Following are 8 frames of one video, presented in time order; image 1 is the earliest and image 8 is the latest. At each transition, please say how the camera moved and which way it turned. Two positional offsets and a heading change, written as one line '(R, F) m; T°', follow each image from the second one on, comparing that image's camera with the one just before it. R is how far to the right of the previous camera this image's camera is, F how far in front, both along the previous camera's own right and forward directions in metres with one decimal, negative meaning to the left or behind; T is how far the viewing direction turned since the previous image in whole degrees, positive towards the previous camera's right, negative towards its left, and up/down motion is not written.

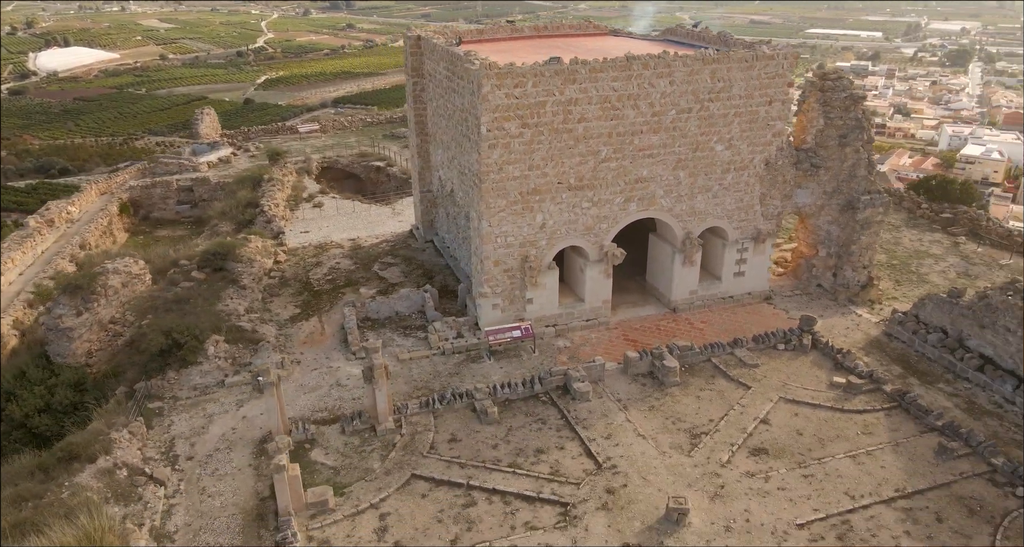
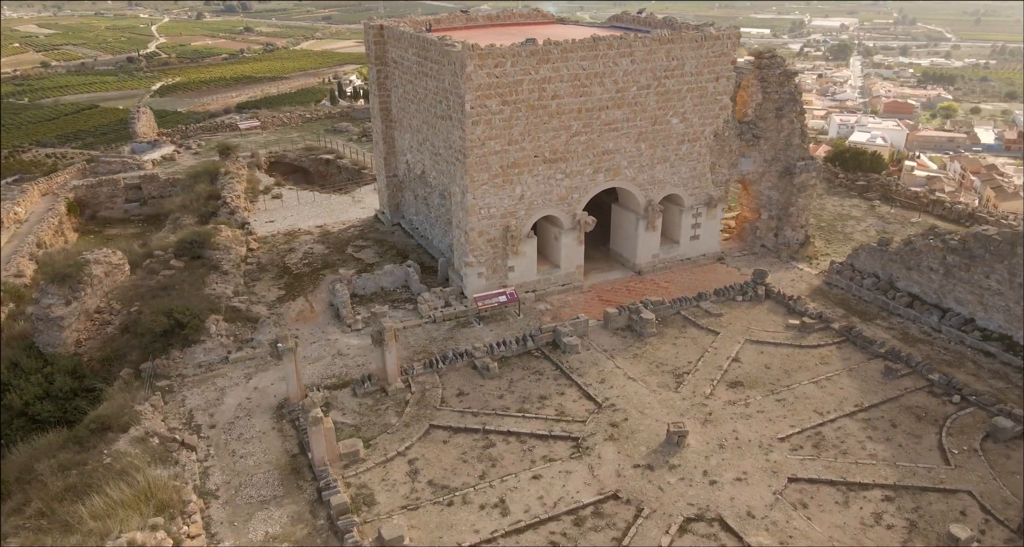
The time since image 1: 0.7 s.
(-1.2, -0.8) m; +7°
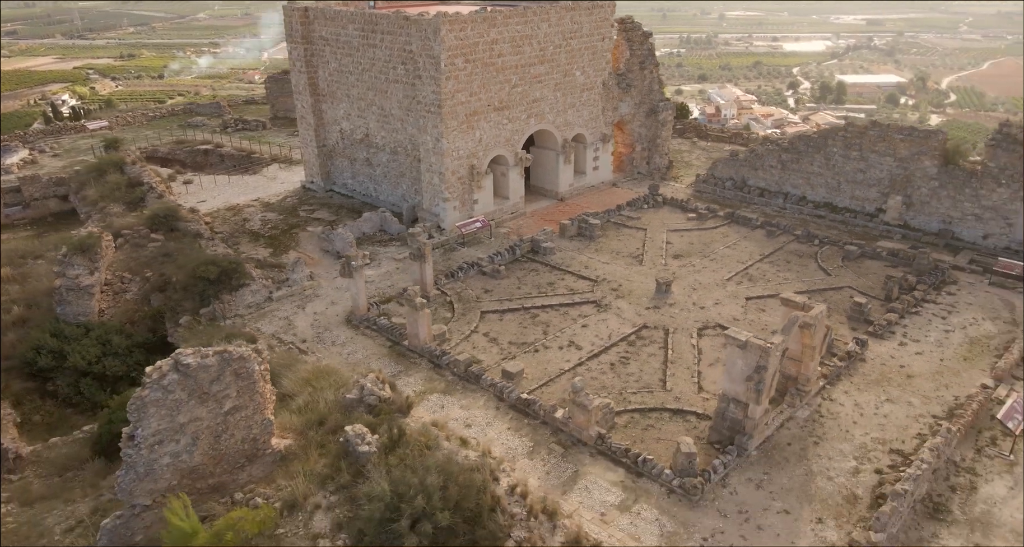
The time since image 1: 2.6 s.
(-4.4, -2.0) m; +18°
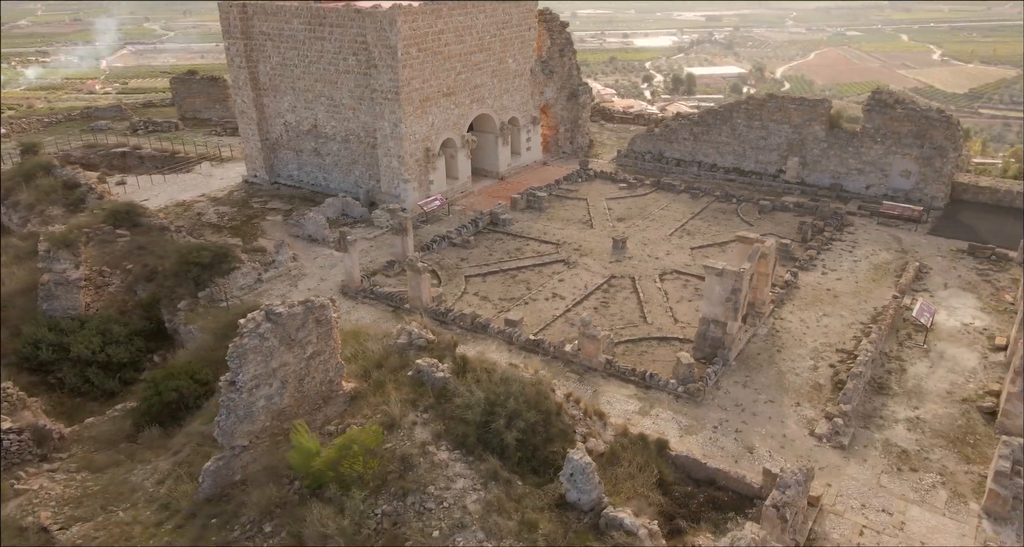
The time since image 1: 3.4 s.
(-2.0, -1.1) m; +10°
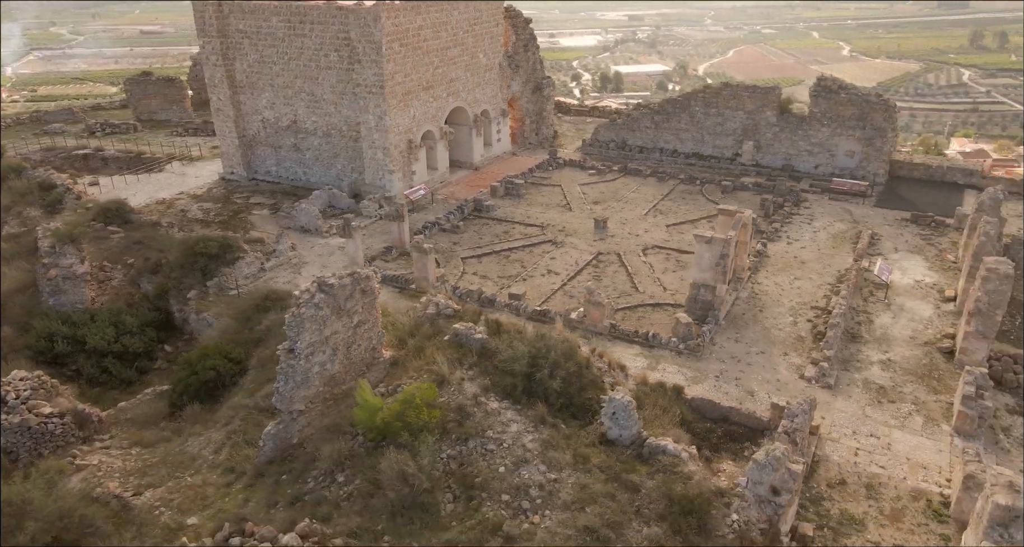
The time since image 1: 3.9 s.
(-1.2, -0.8) m; +5°
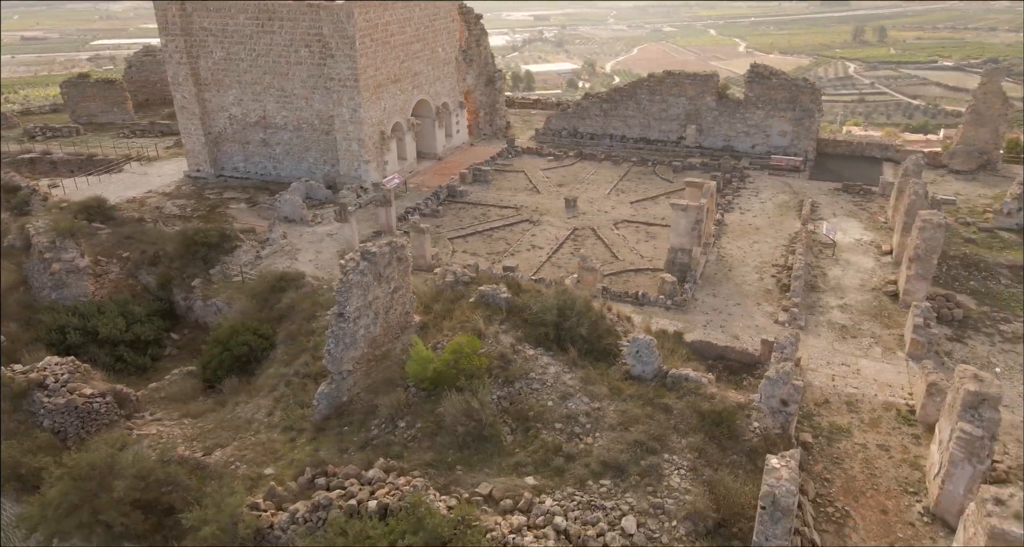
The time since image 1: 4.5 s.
(-1.4, -0.9) m; +6°
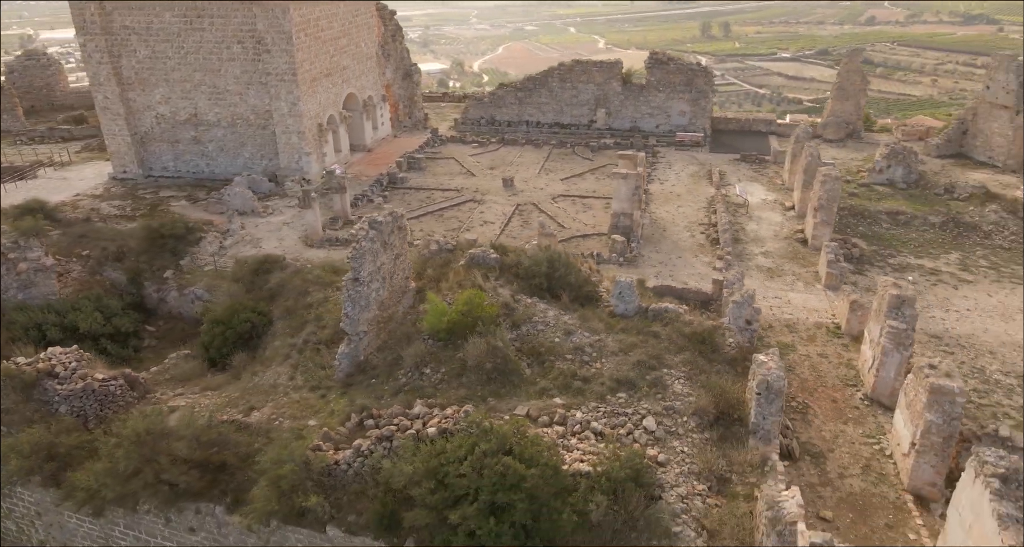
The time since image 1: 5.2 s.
(-1.6, -1.0) m; +9°
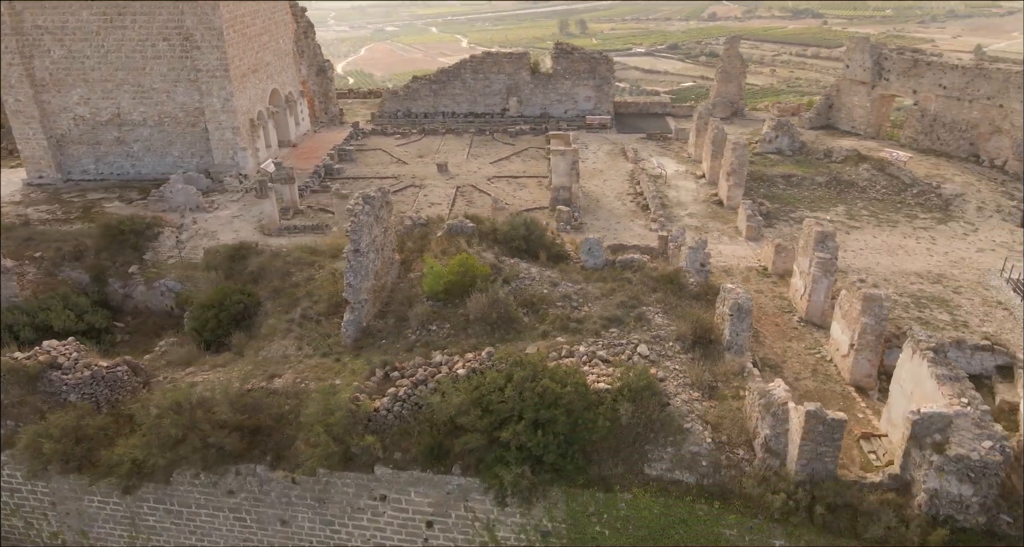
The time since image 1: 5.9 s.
(-1.6, -1.0) m; +9°
